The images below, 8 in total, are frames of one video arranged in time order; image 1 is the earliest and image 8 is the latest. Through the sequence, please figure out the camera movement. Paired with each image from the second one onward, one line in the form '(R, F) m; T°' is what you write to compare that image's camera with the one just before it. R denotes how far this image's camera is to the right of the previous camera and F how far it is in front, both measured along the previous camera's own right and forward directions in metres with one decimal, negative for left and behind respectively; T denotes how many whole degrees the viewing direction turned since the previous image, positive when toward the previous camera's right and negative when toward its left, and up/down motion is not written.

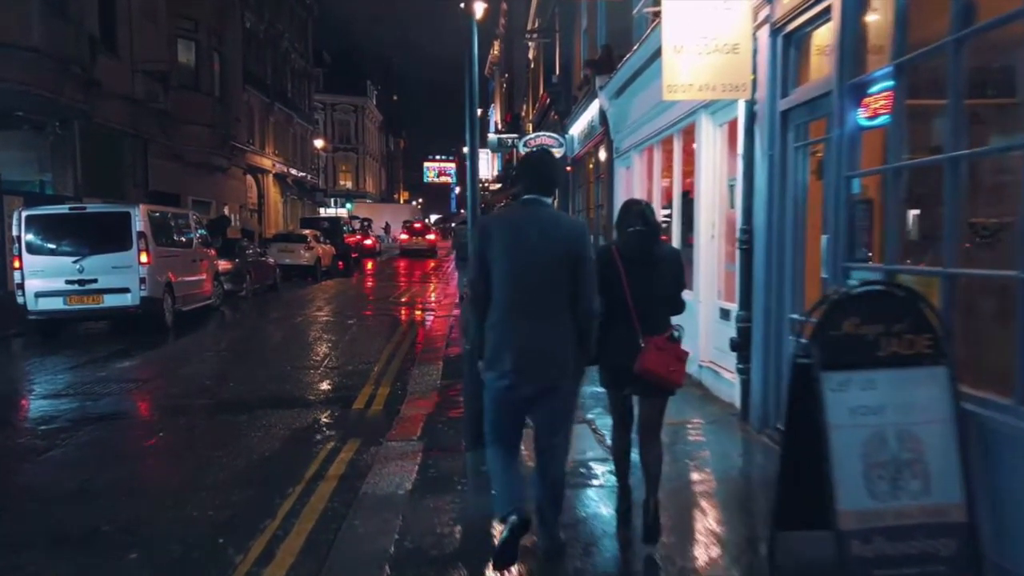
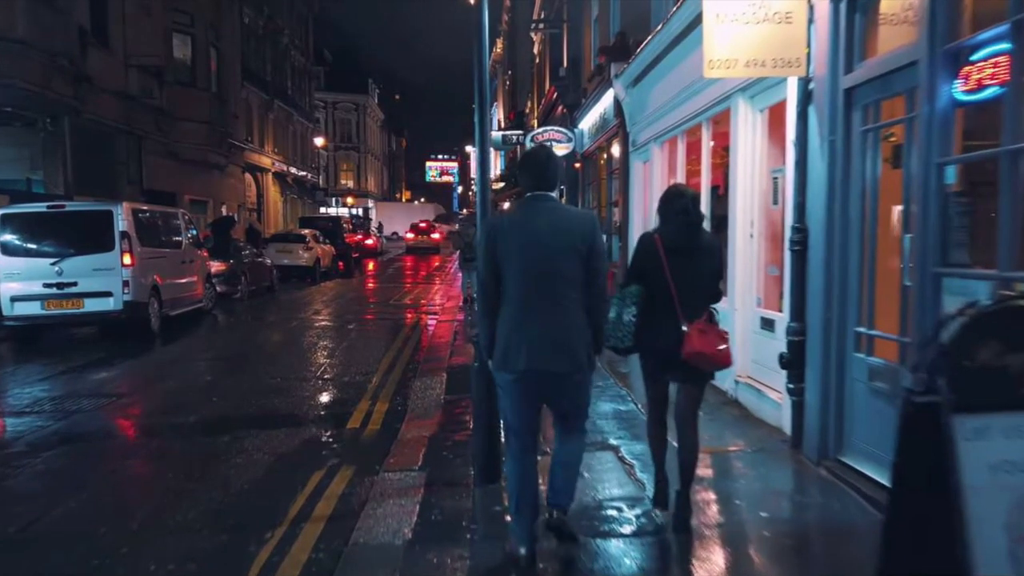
(-0.1, +0.9) m; 0°
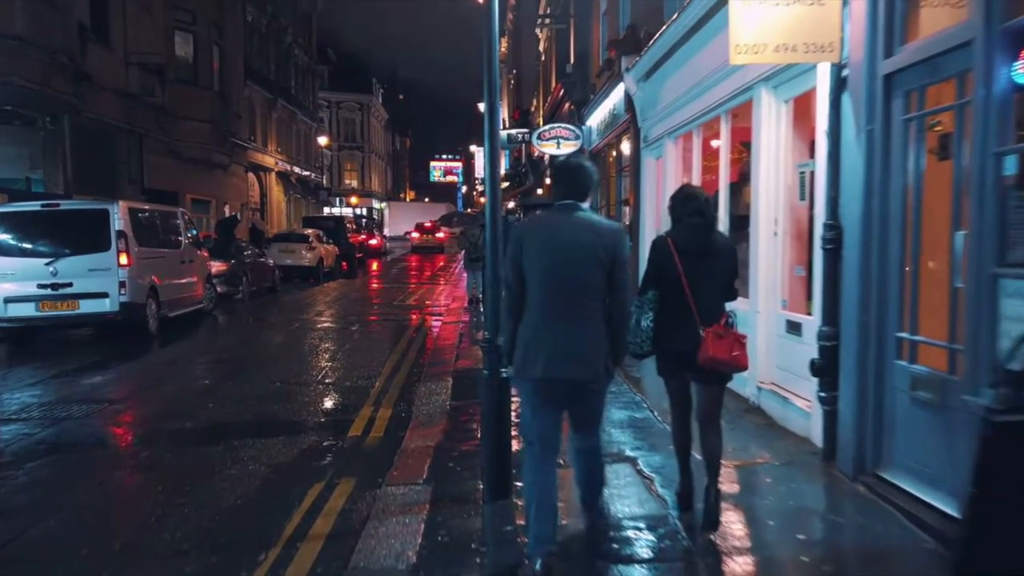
(-0.1, +0.4) m; 0°
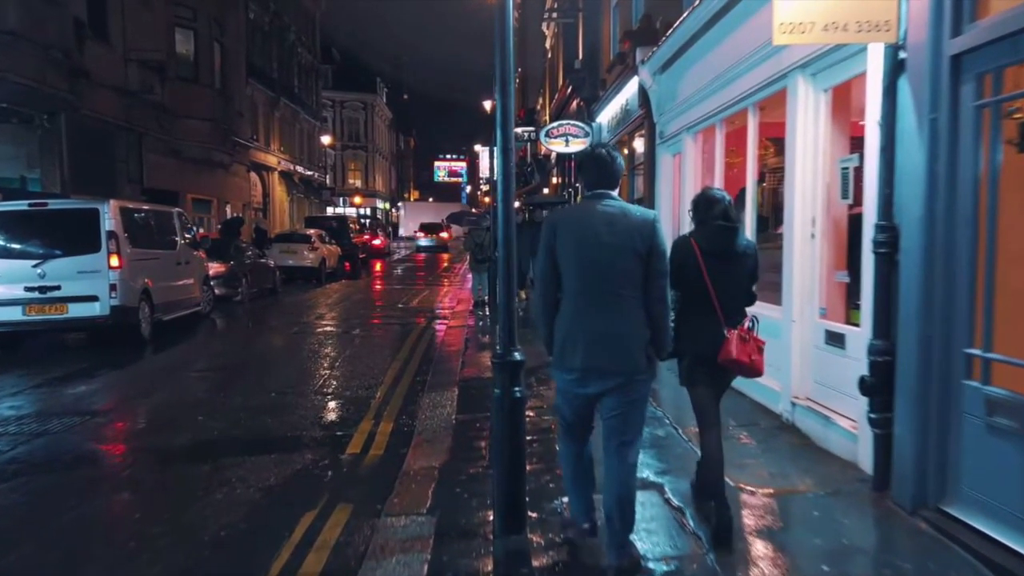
(-0.1, +0.6) m; 0°
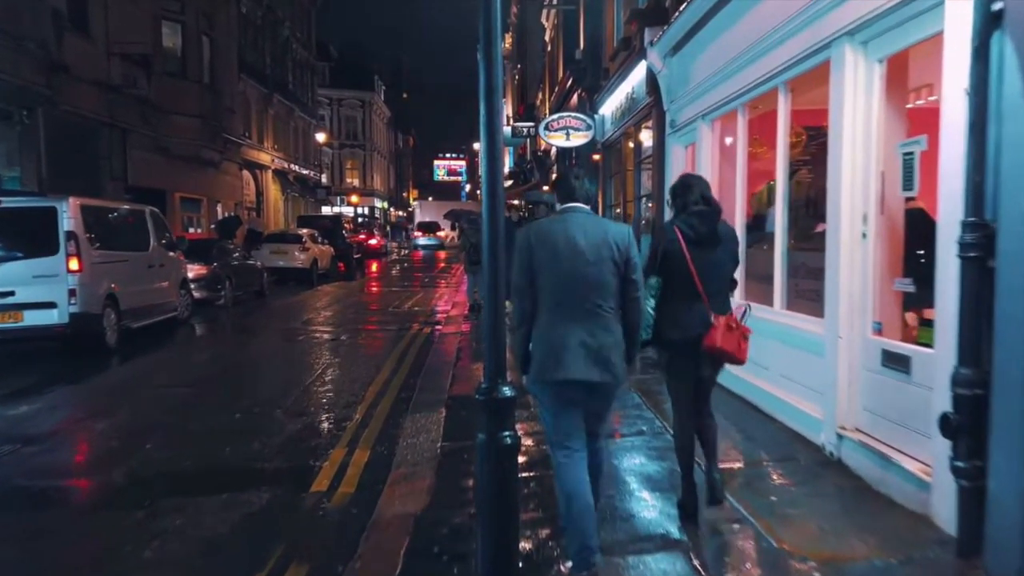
(+0.1, +1.1) m; 0°
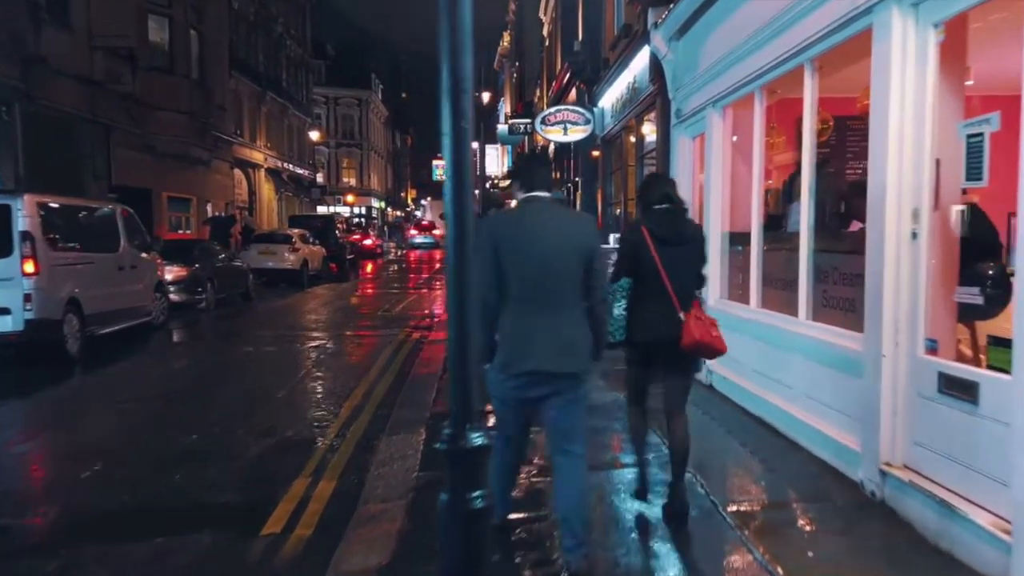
(+0.1, +0.9) m; 0°
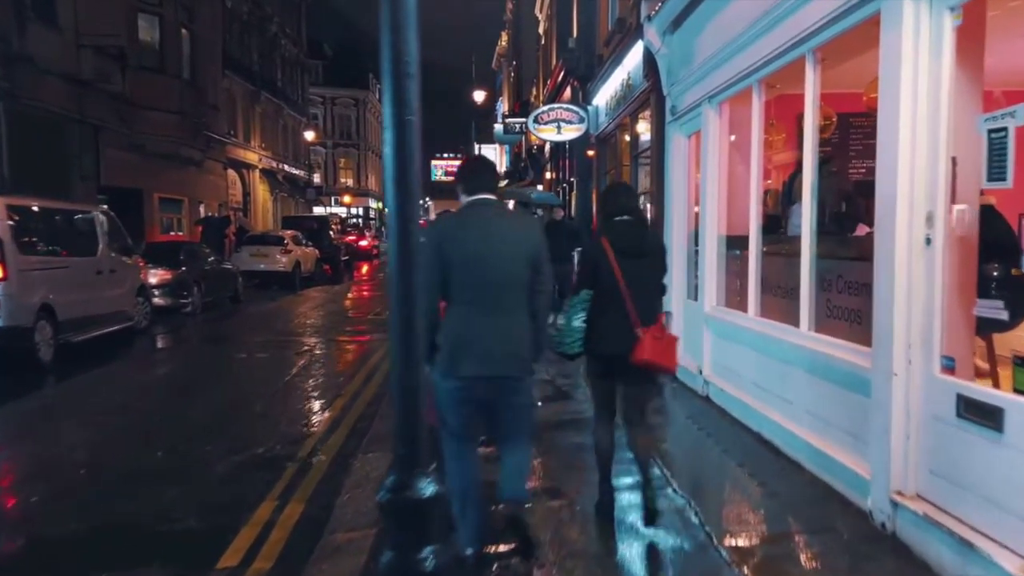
(+0.1, +0.4) m; 0°
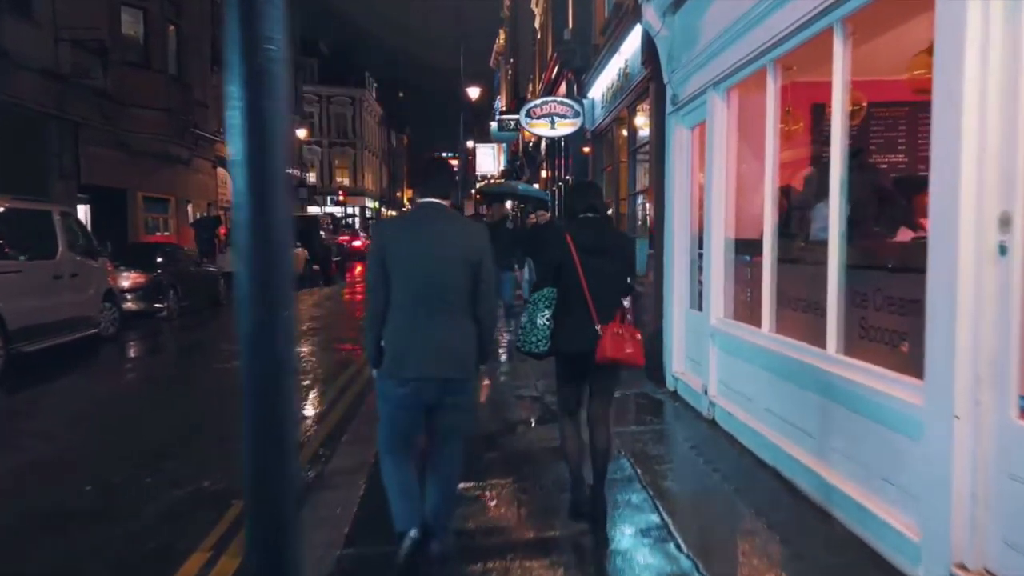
(+0.2, +0.9) m; 0°
